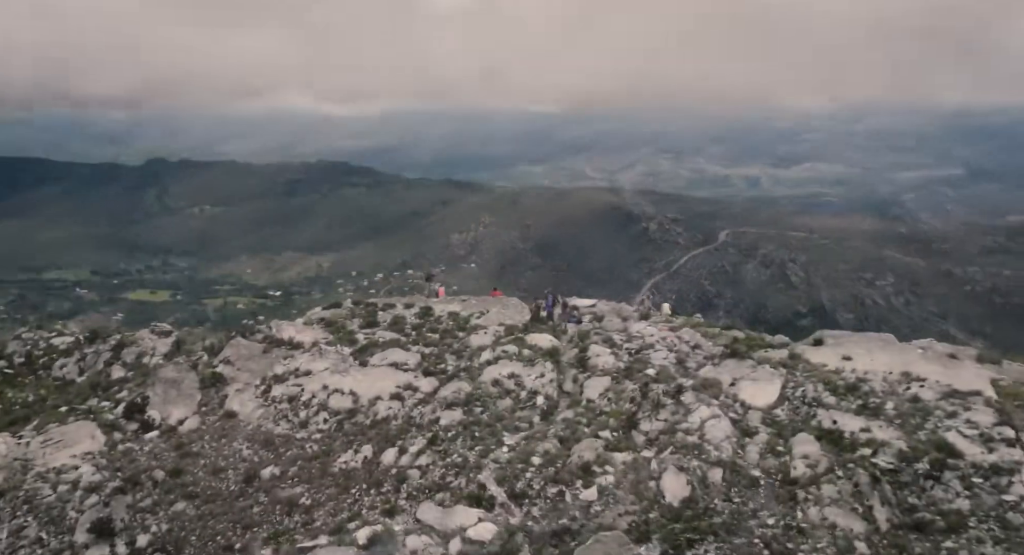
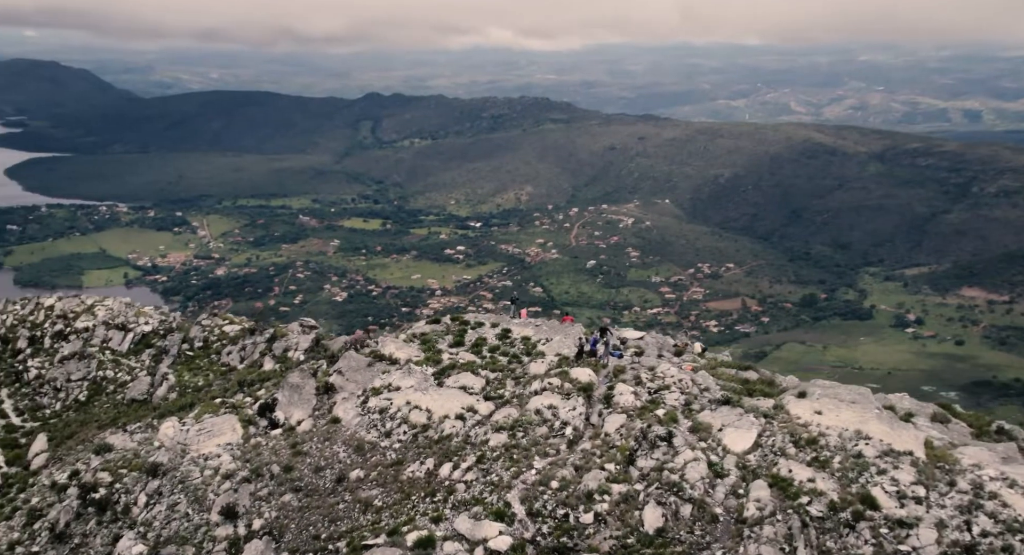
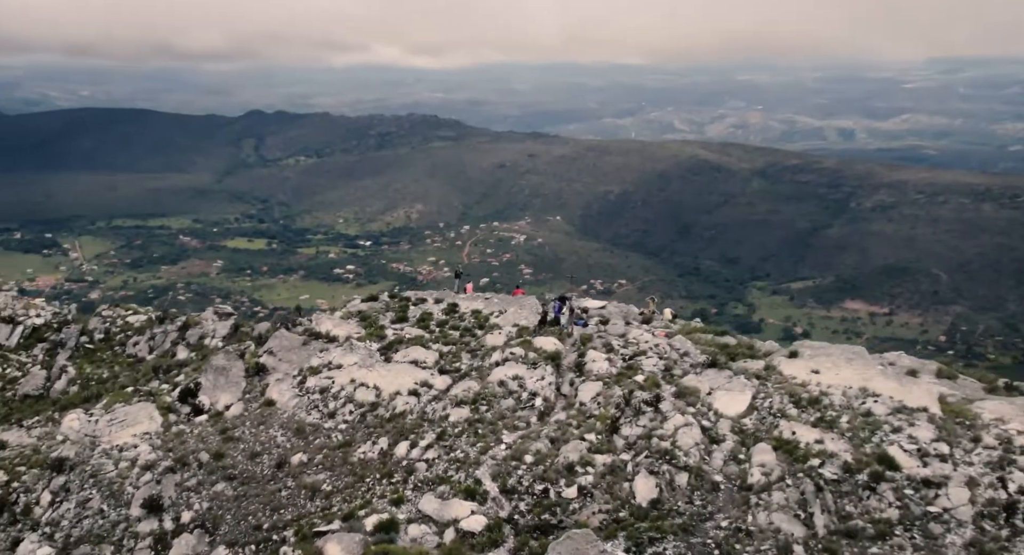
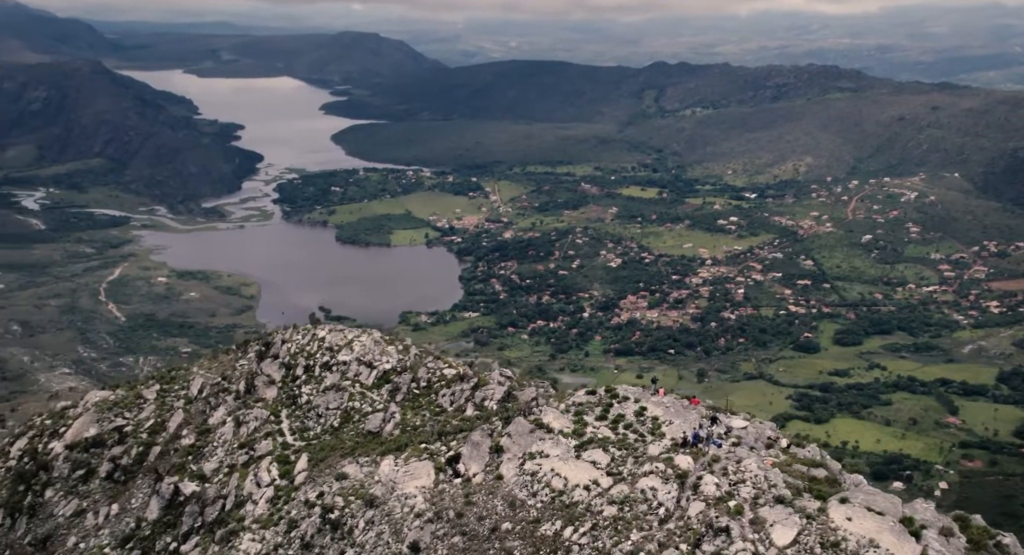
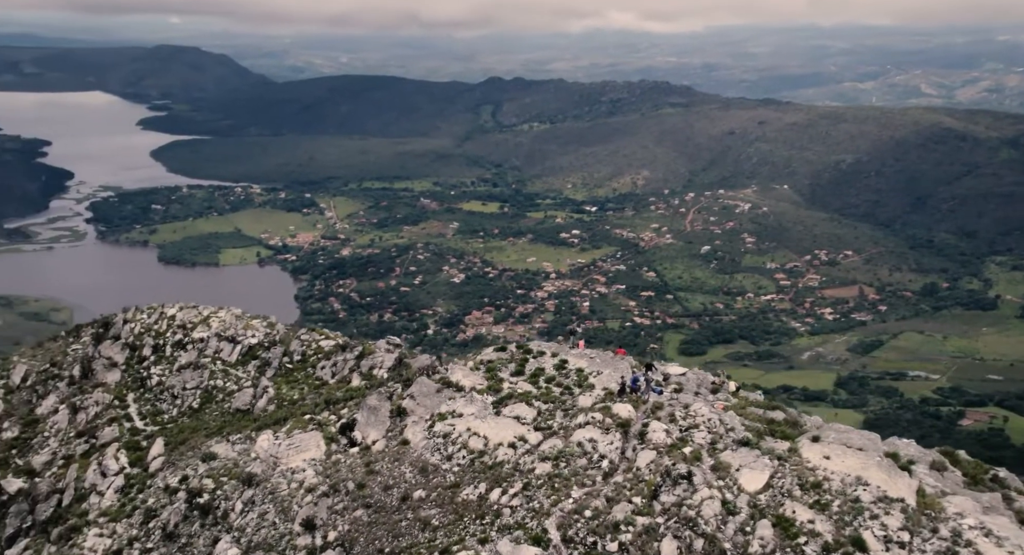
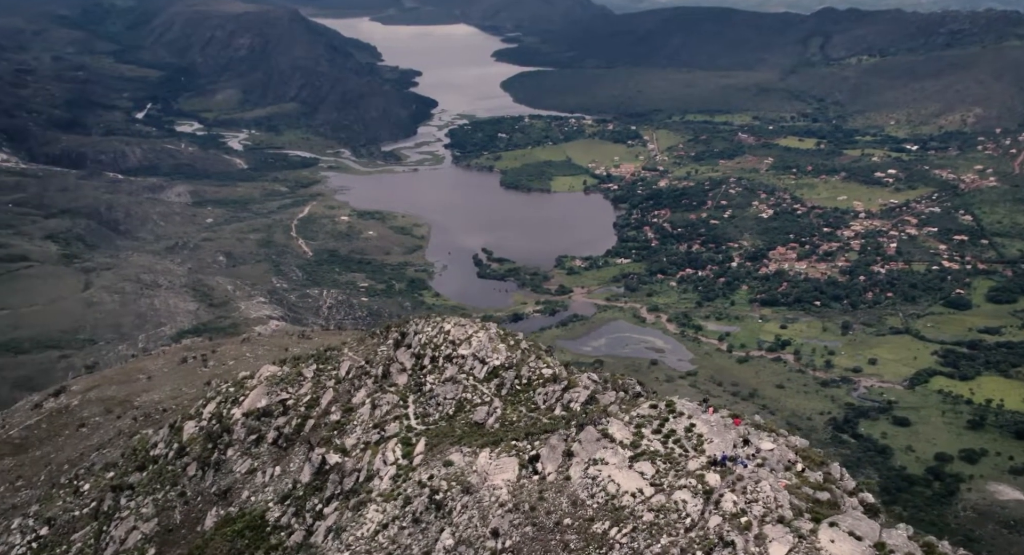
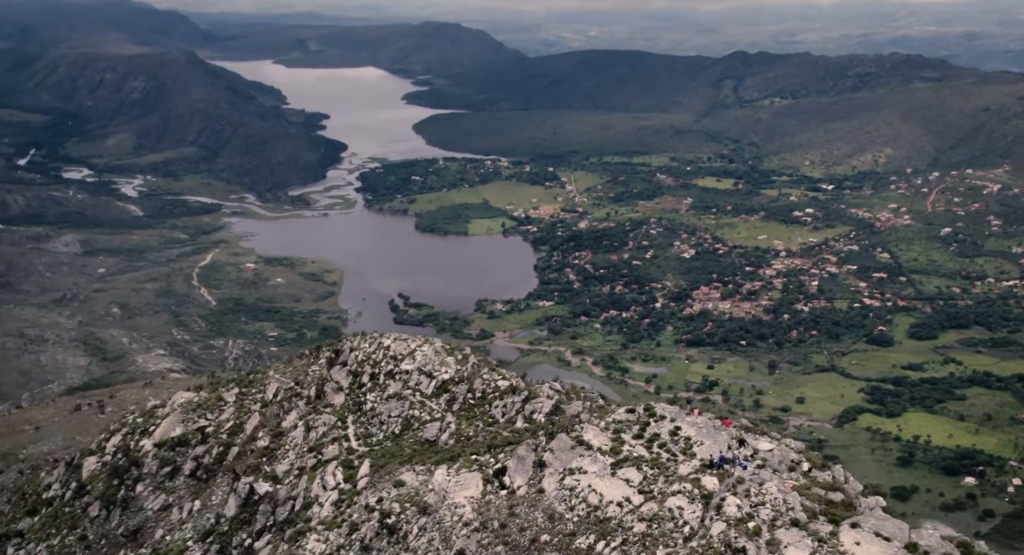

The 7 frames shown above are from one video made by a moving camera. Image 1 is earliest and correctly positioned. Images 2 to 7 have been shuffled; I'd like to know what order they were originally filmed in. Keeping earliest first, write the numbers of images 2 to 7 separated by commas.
3, 2, 5, 4, 7, 6
